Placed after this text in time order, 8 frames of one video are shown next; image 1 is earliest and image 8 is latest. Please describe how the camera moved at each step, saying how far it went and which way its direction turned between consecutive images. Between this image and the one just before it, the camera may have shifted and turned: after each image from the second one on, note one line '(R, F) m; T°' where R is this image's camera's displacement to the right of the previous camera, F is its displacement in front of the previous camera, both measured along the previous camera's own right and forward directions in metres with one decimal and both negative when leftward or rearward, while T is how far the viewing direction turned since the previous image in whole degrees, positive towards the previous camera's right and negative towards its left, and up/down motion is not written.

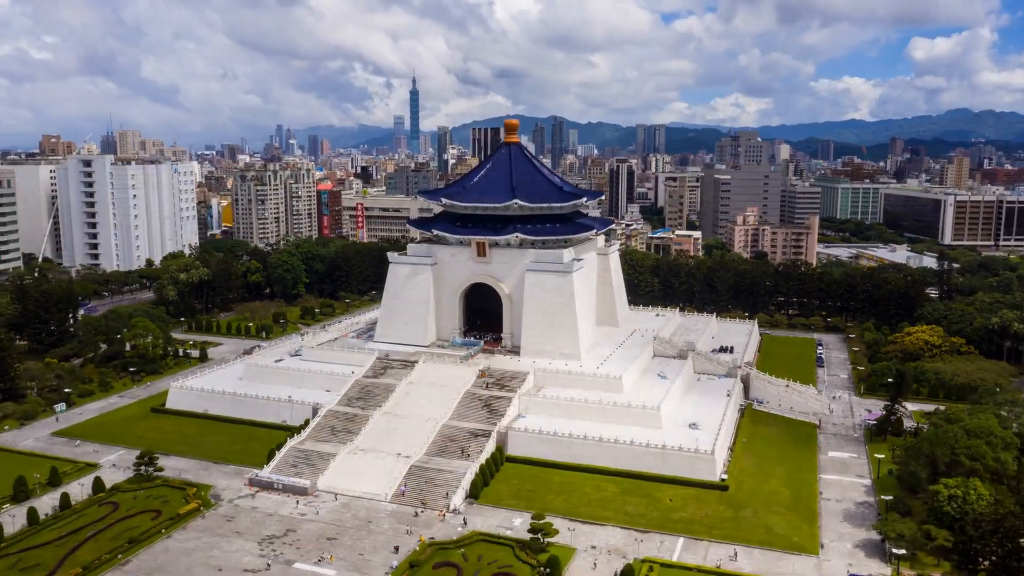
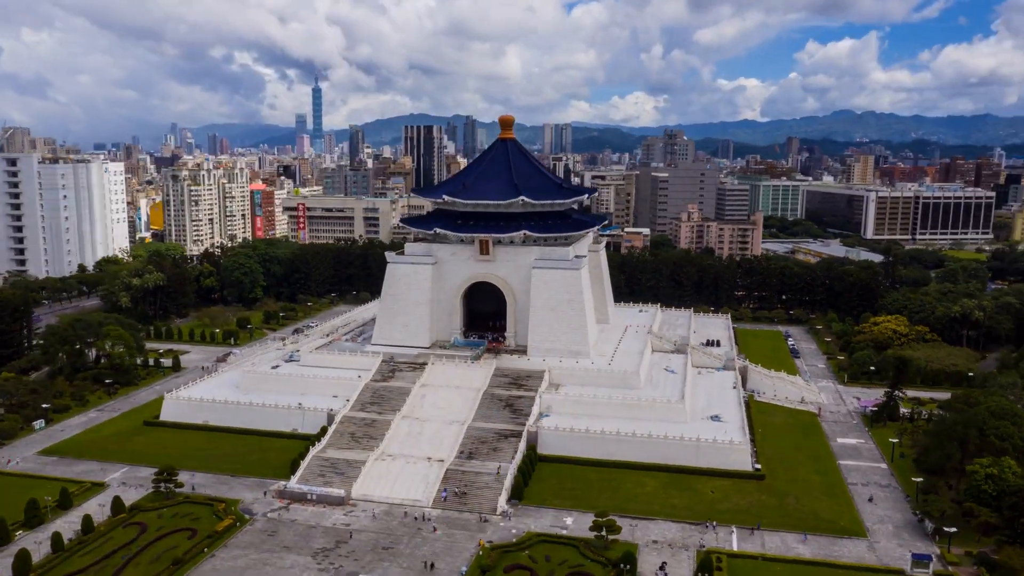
(-4.2, +0.5) m; +7°
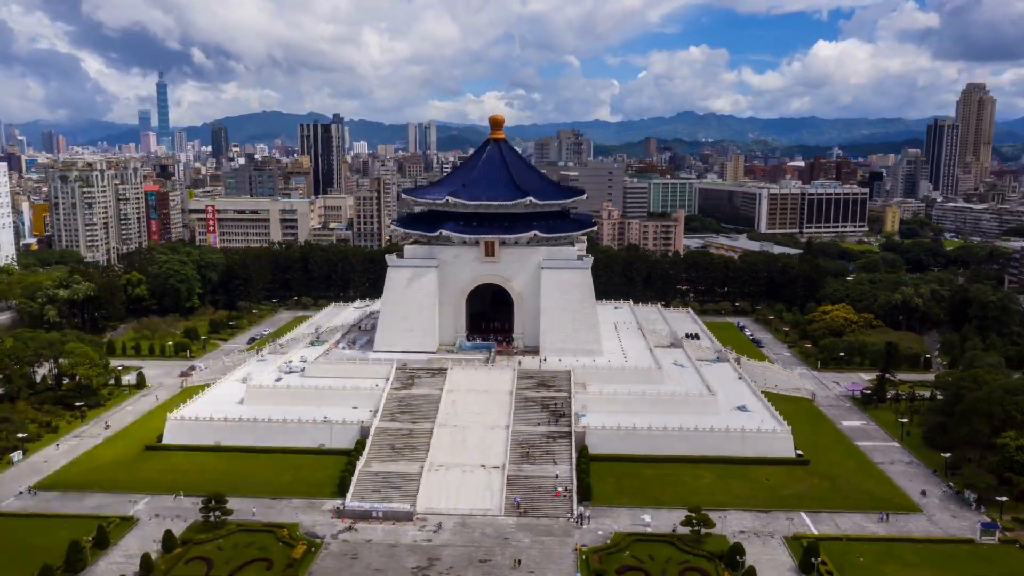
(-6.3, +1.0) m; +10°
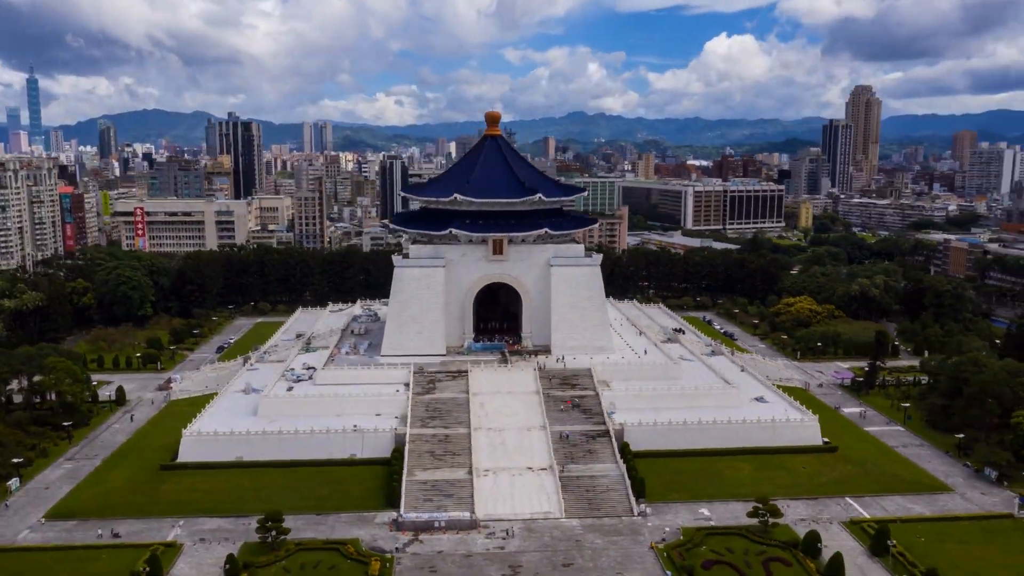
(-4.8, +0.7) m; +7°
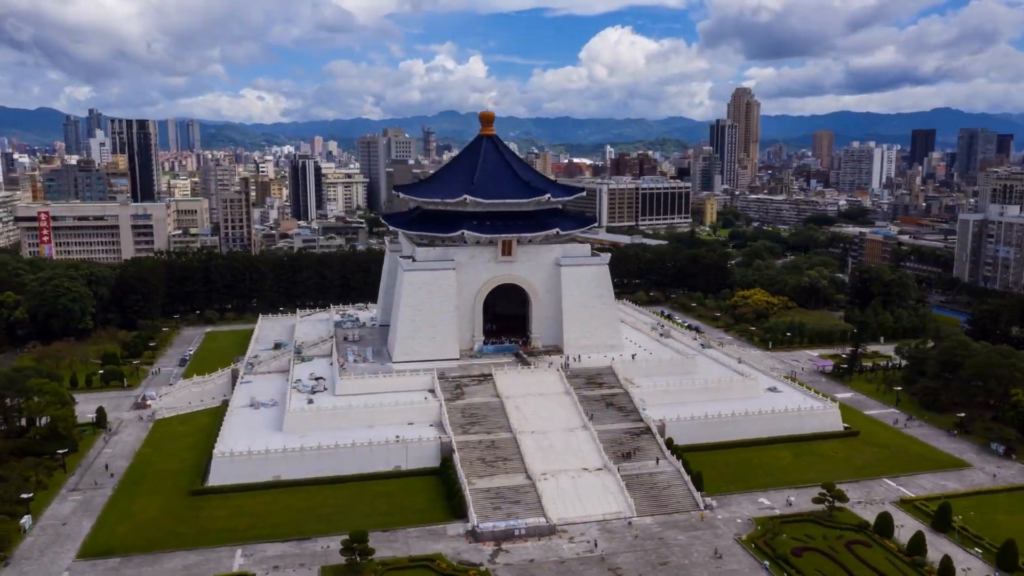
(-5.5, +0.9) m; +9°
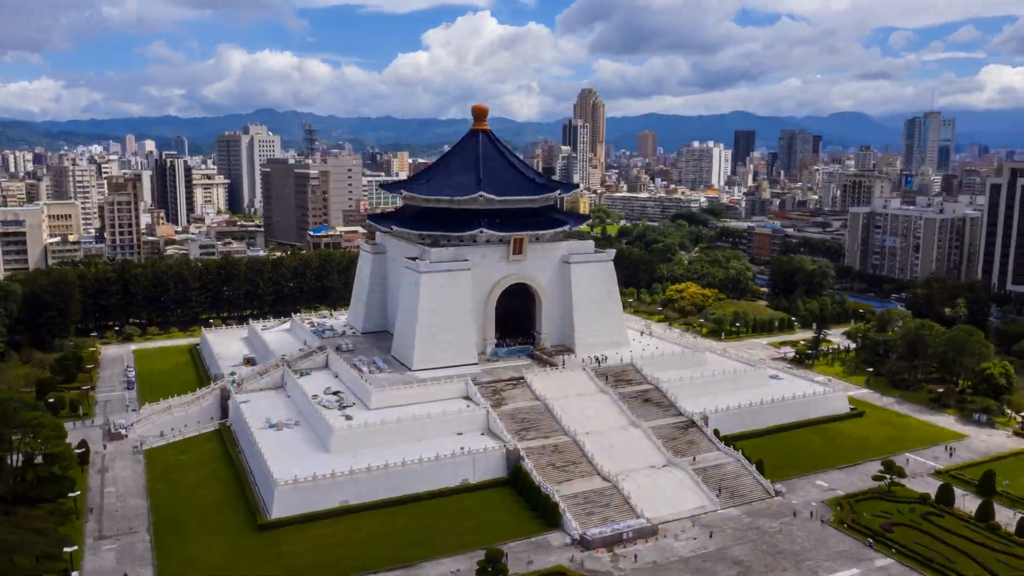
(-7.4, +1.5) m; +12°
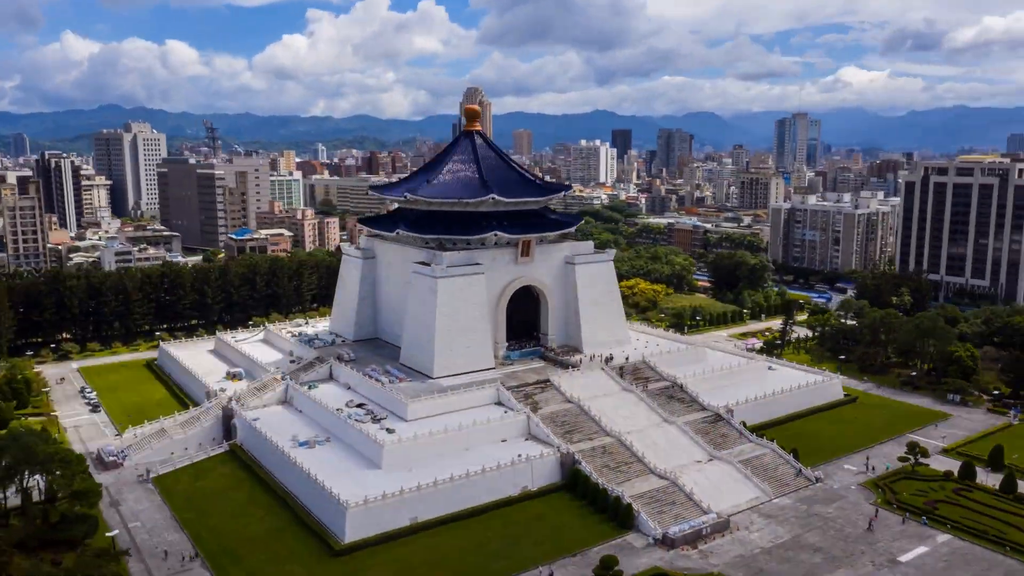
(-5.6, +0.9) m; +9°
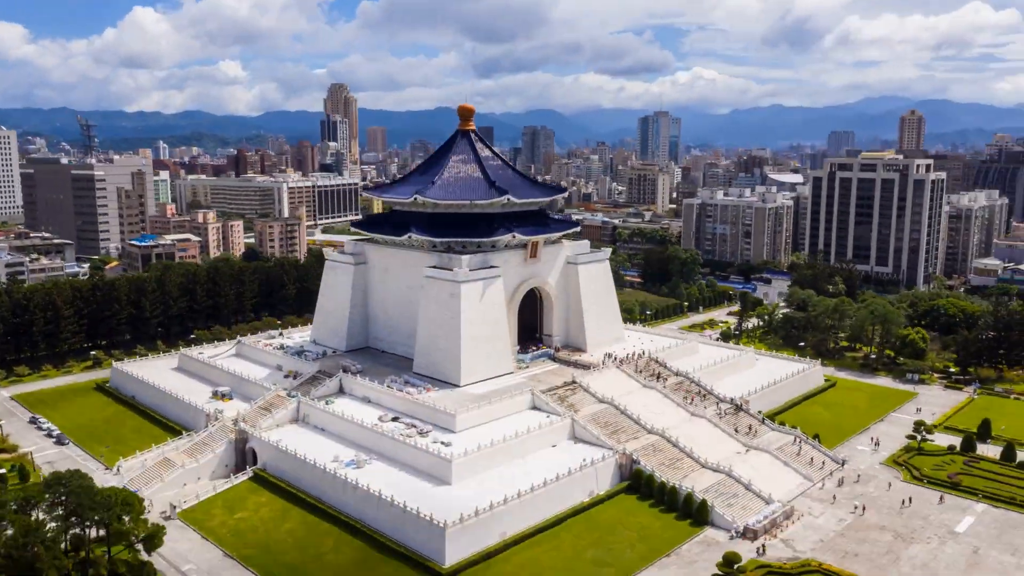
(-6.2, +1.1) m; +11°
